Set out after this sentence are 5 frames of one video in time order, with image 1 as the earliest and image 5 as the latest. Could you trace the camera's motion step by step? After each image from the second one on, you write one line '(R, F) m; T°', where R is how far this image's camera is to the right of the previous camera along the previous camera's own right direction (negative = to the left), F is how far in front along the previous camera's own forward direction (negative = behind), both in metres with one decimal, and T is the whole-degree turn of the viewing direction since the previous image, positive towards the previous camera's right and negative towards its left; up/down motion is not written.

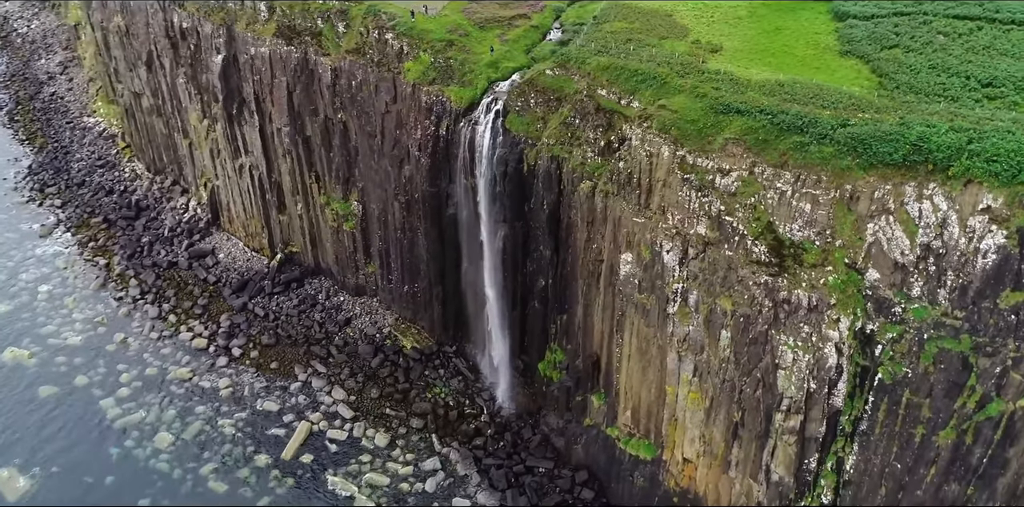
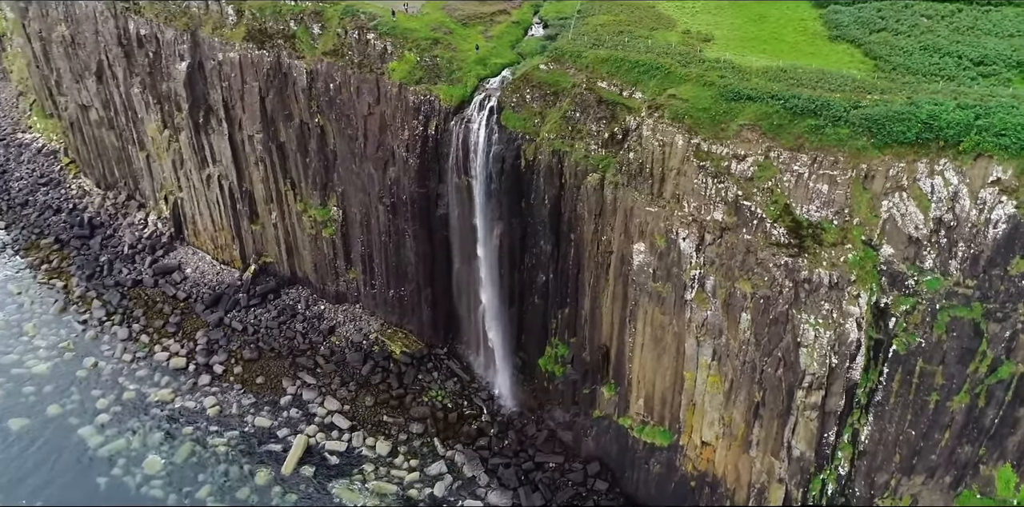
(-1.7, +0.2) m; +5°
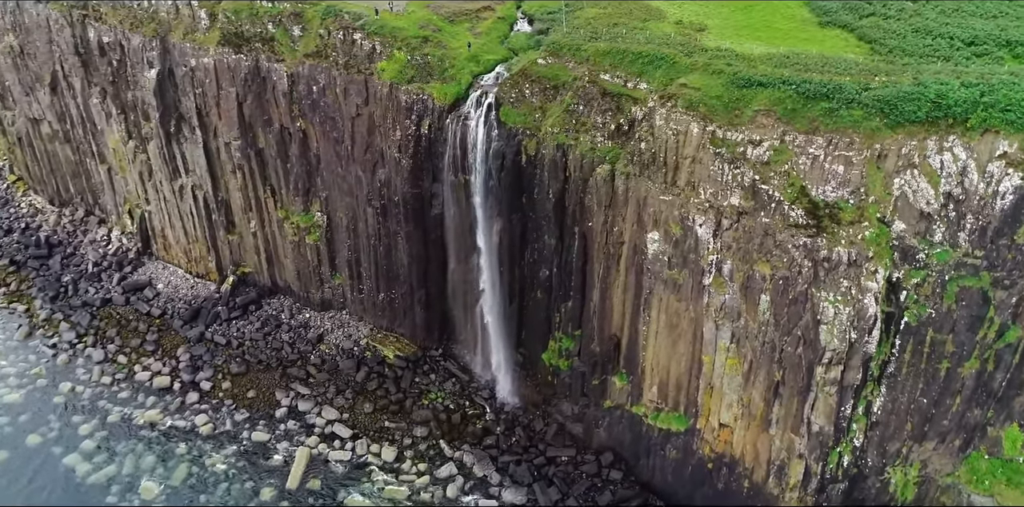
(-1.7, +0.1) m; +4°
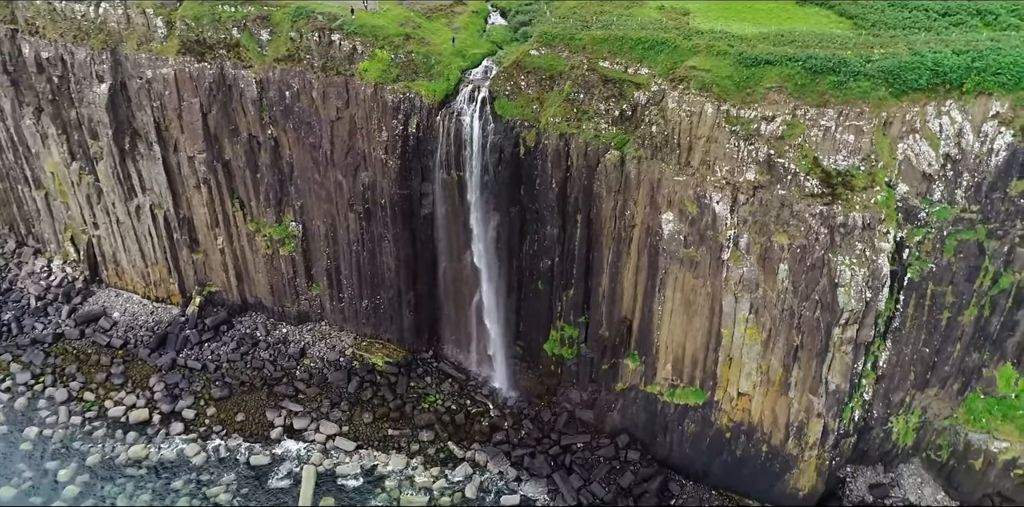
(-2.5, +0.2) m; +7°
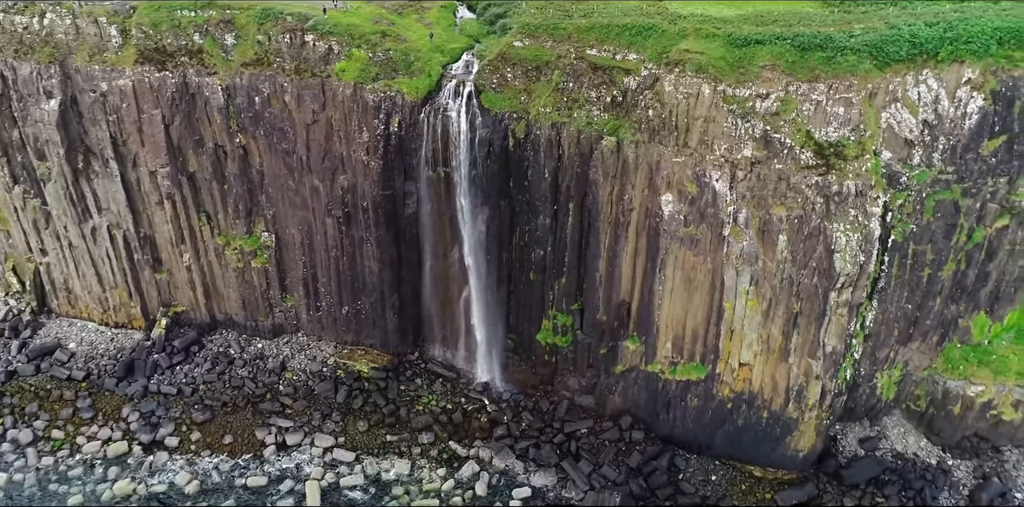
(-2.1, +0.1) m; +6°
